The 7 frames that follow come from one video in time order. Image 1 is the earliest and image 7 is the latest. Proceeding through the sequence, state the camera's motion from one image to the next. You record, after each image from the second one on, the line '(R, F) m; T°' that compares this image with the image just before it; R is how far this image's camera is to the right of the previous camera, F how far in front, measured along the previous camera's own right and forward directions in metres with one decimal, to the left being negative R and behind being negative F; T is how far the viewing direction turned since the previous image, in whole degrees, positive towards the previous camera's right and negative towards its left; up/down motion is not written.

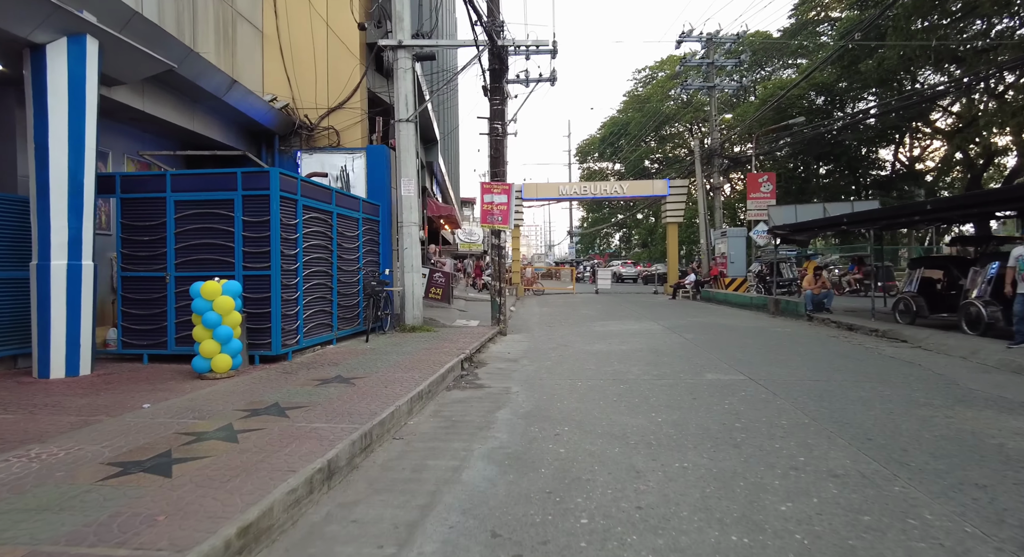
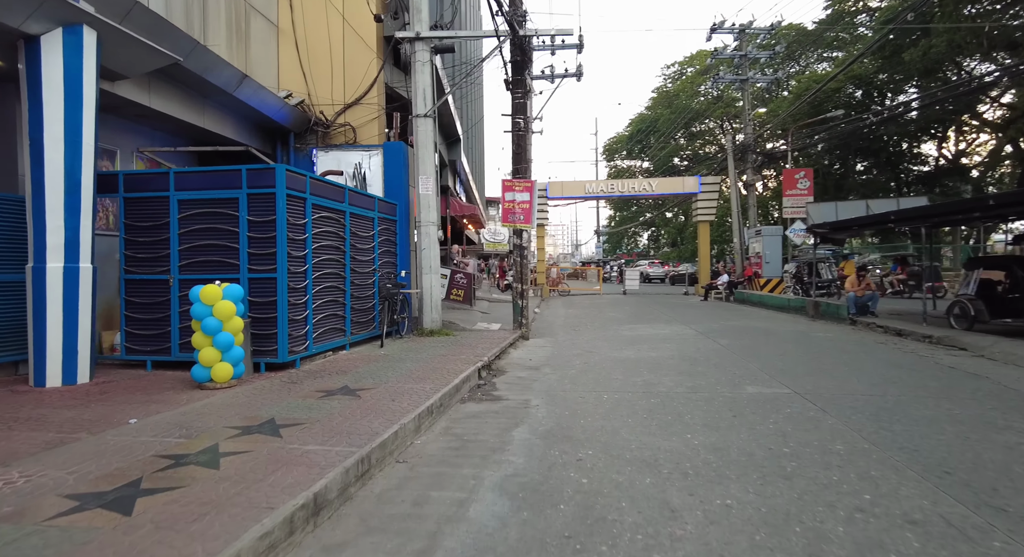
(+0.1, +0.6) m; -3°
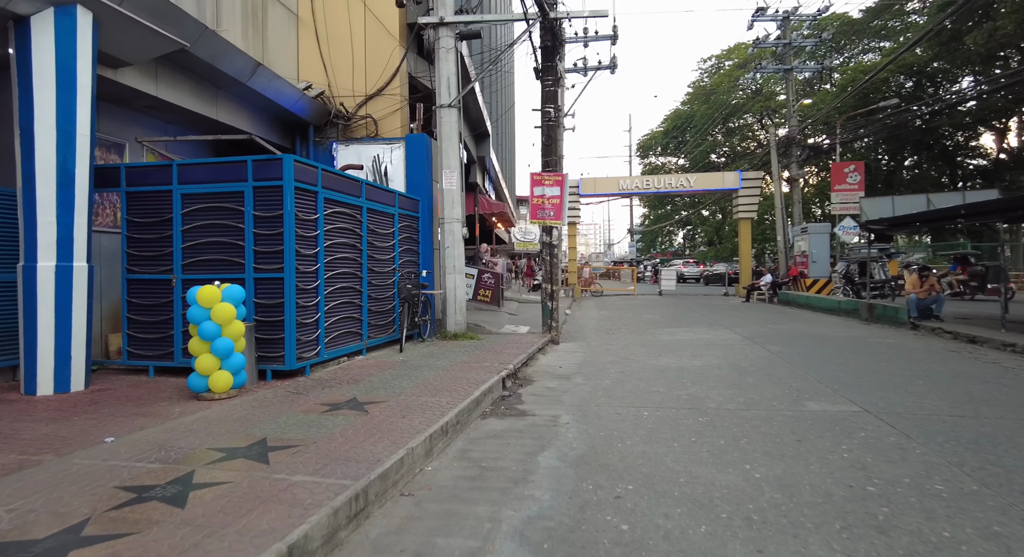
(0.0, +0.7) m; -3°
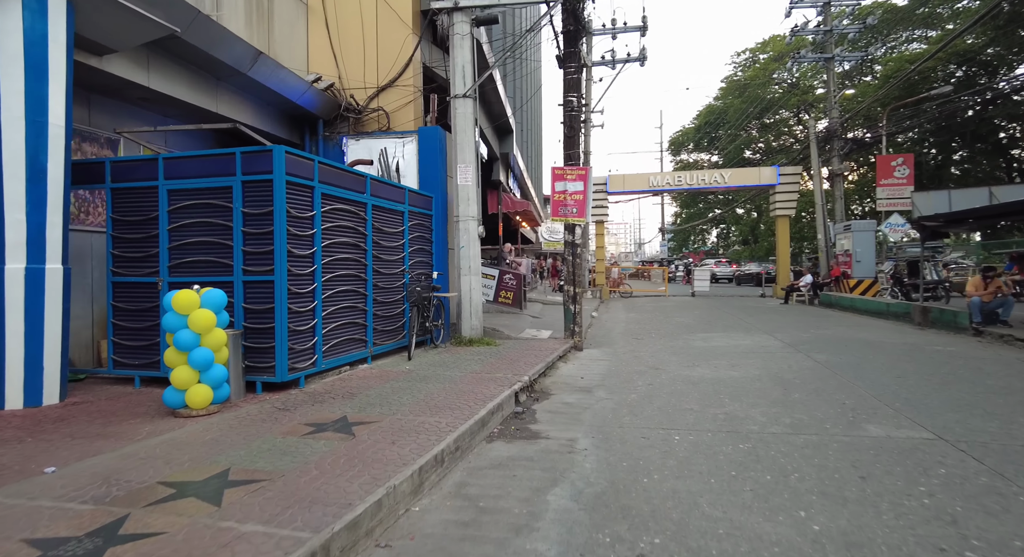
(+0.2, +0.7) m; -3°
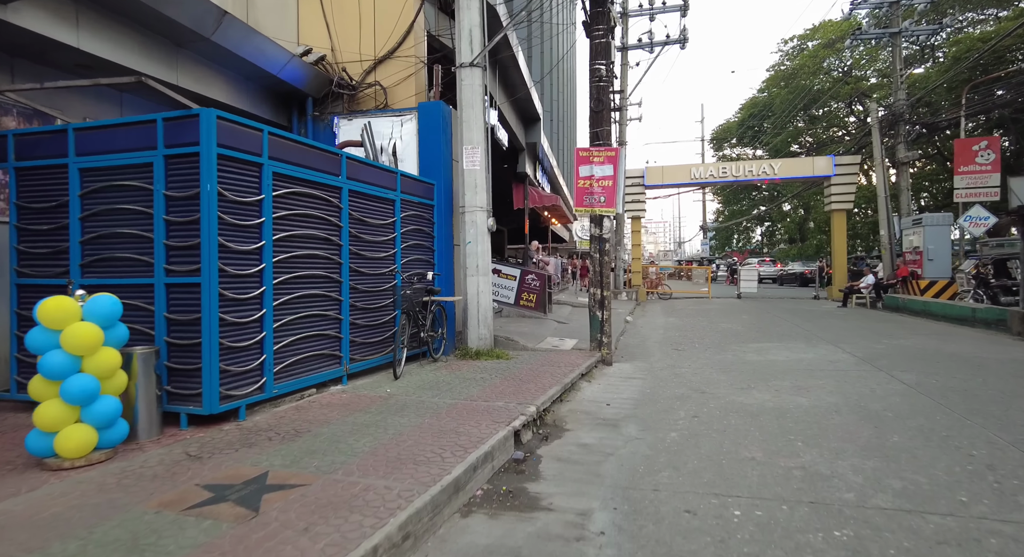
(+0.3, +1.6) m; -4°
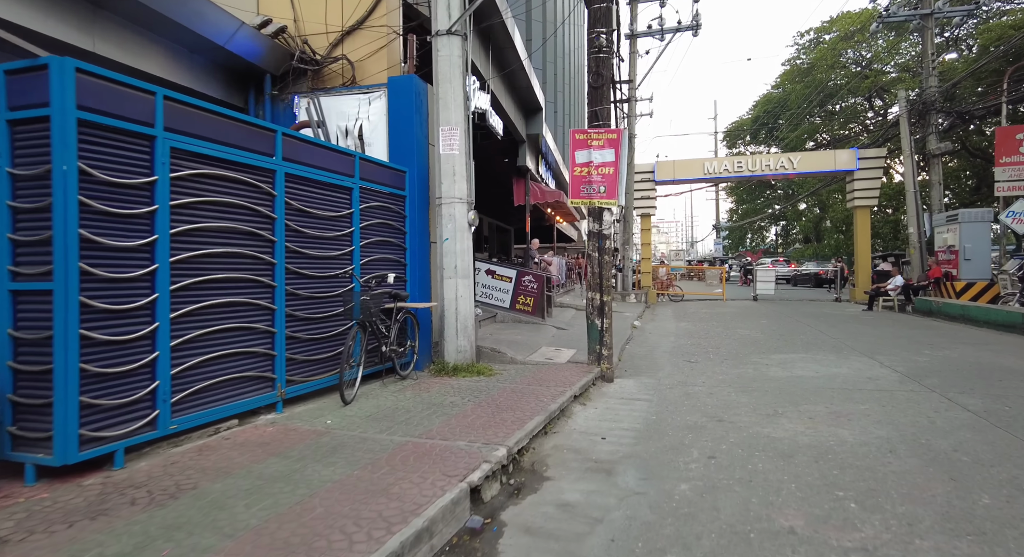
(+0.4, +1.3) m; -1°
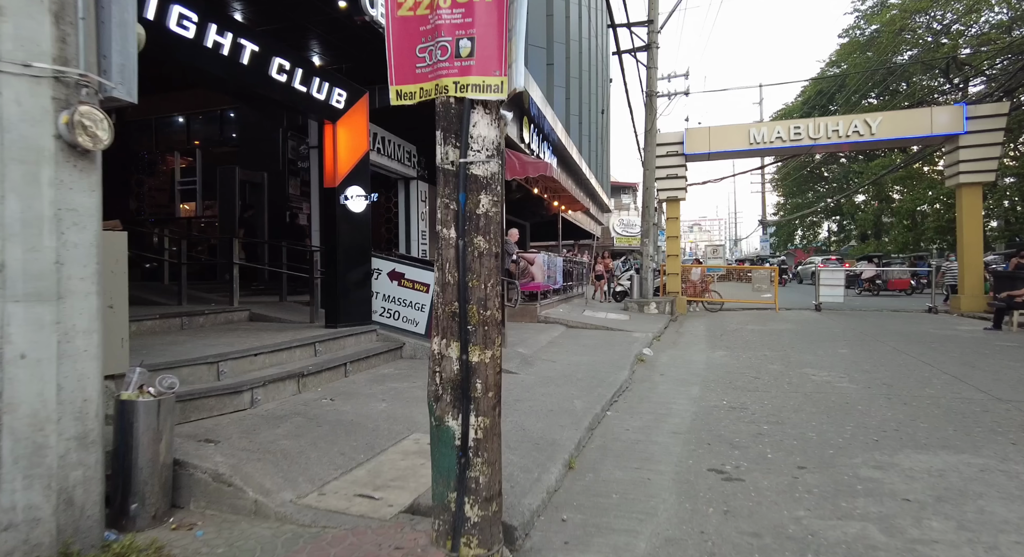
(+1.7, +5.3) m; -4°
